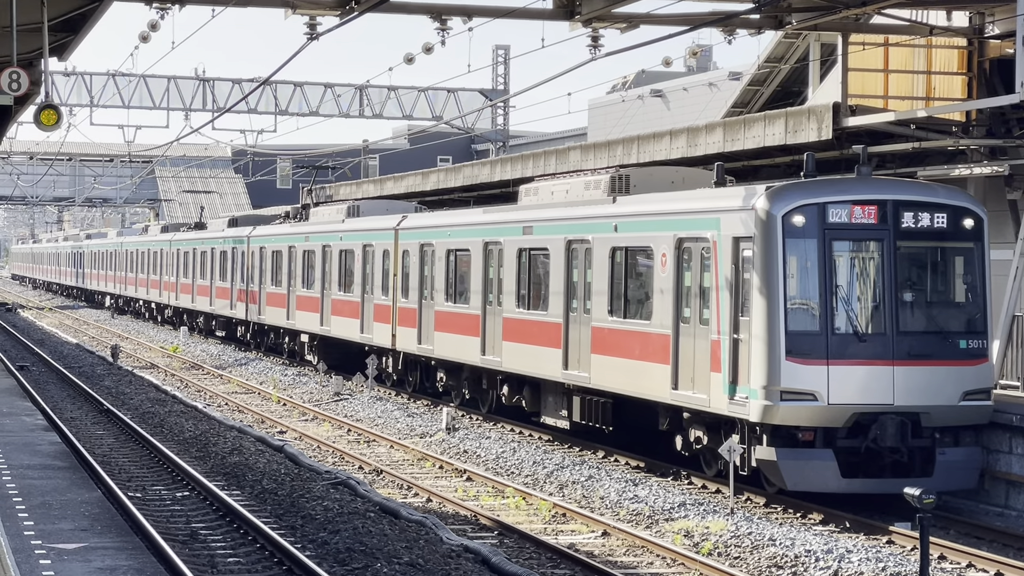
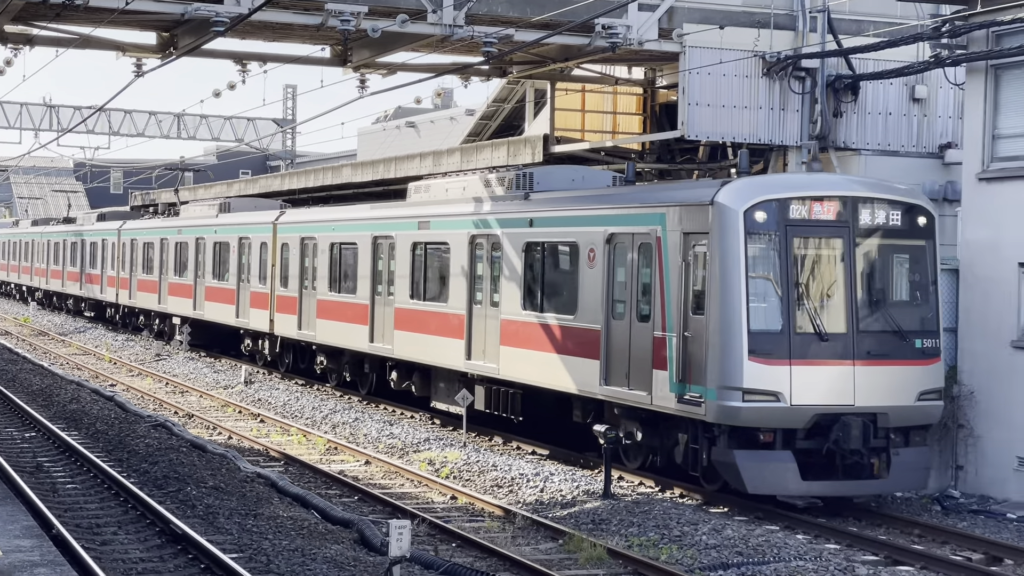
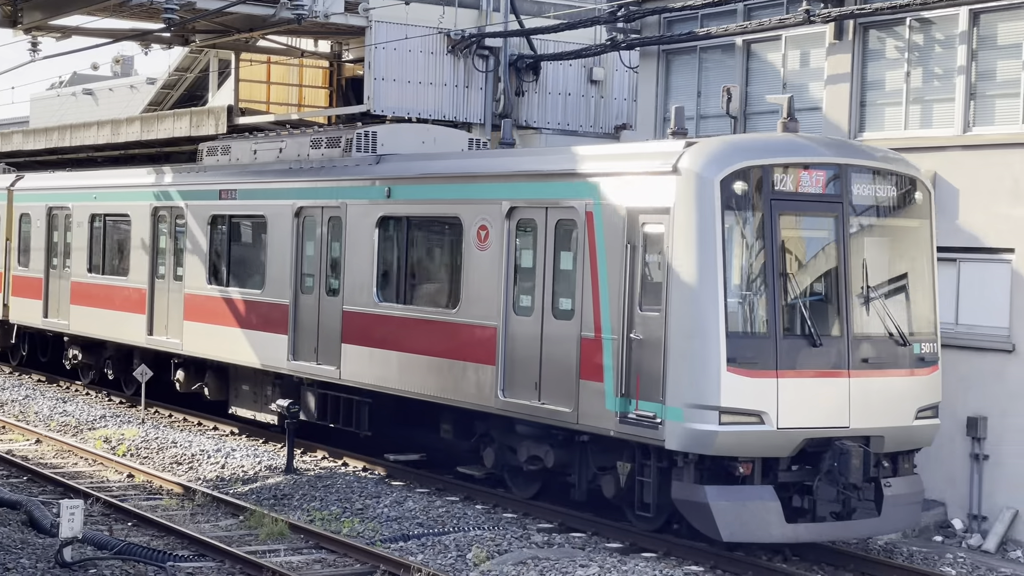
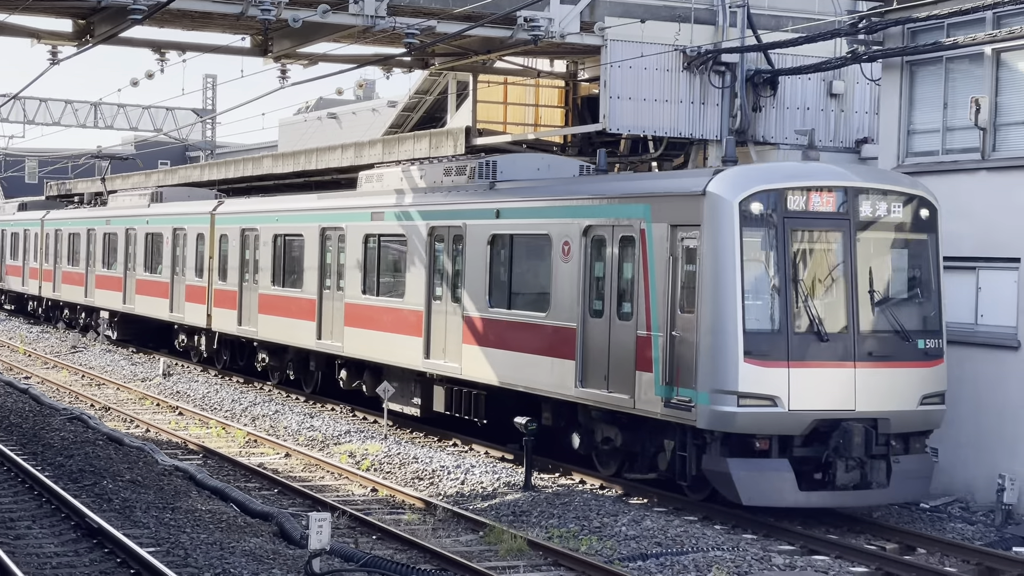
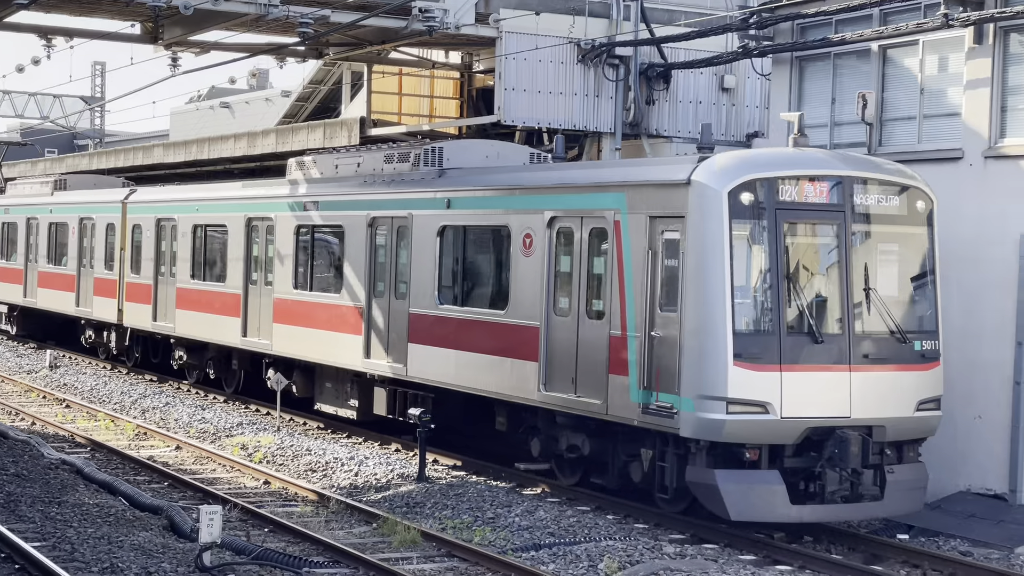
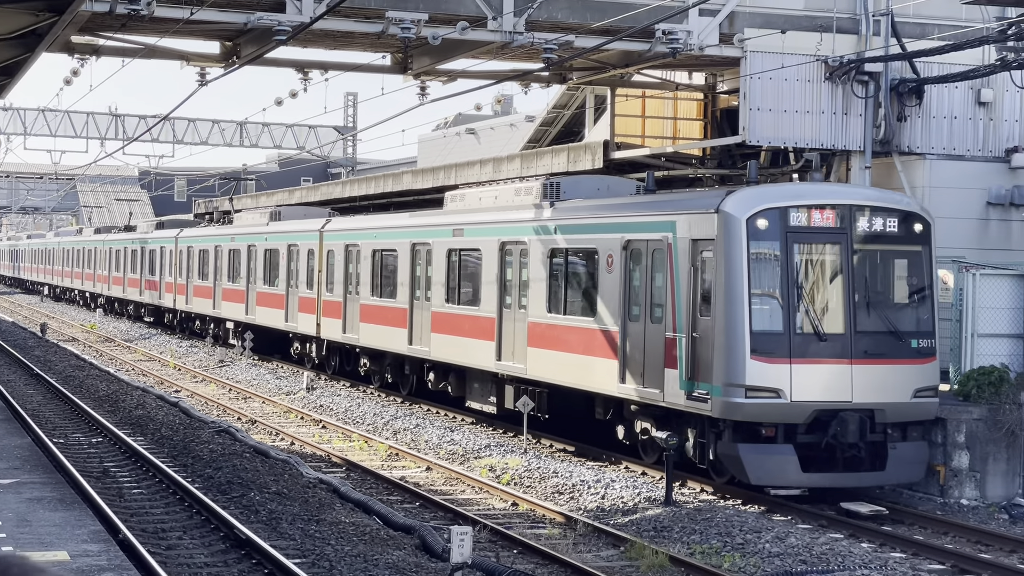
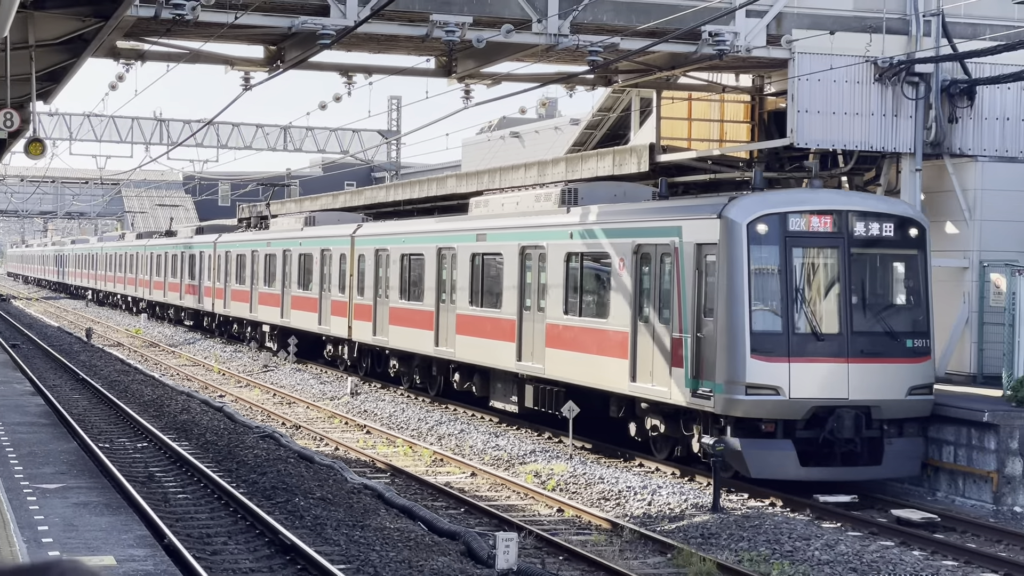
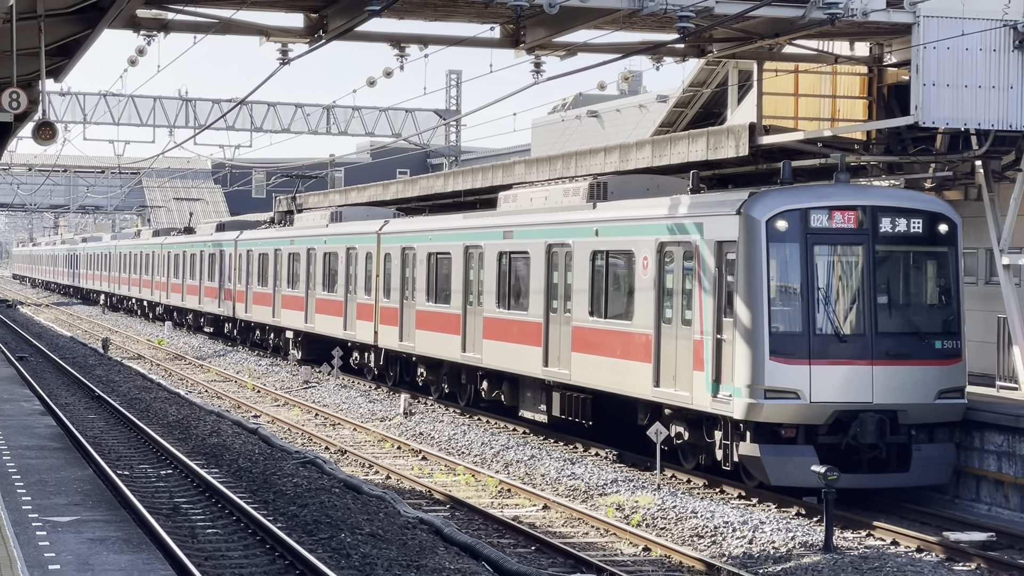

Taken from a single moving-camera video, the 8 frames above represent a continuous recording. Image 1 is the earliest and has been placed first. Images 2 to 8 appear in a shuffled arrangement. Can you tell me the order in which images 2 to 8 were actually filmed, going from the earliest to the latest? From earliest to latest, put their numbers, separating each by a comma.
8, 7, 6, 2, 4, 5, 3
